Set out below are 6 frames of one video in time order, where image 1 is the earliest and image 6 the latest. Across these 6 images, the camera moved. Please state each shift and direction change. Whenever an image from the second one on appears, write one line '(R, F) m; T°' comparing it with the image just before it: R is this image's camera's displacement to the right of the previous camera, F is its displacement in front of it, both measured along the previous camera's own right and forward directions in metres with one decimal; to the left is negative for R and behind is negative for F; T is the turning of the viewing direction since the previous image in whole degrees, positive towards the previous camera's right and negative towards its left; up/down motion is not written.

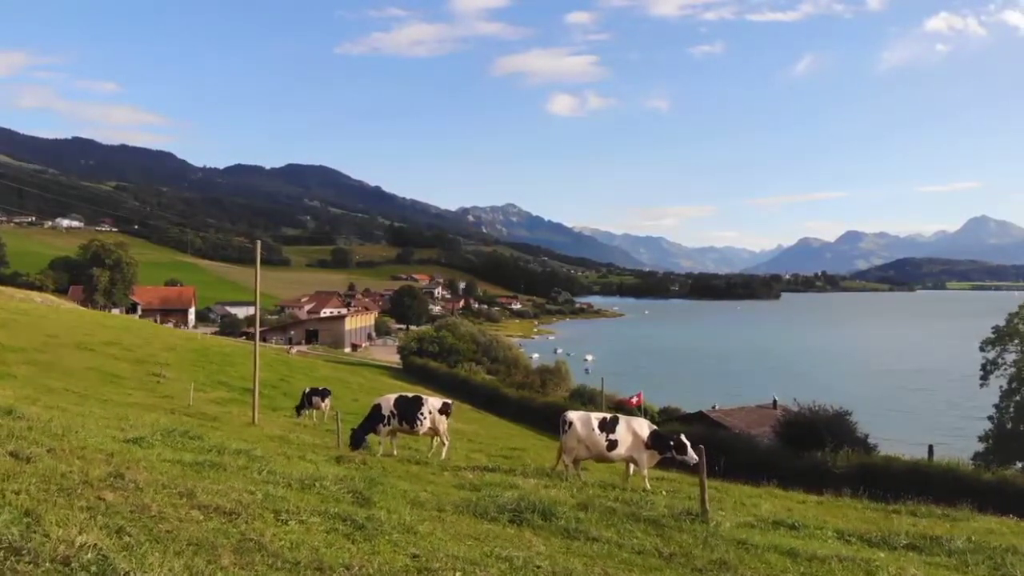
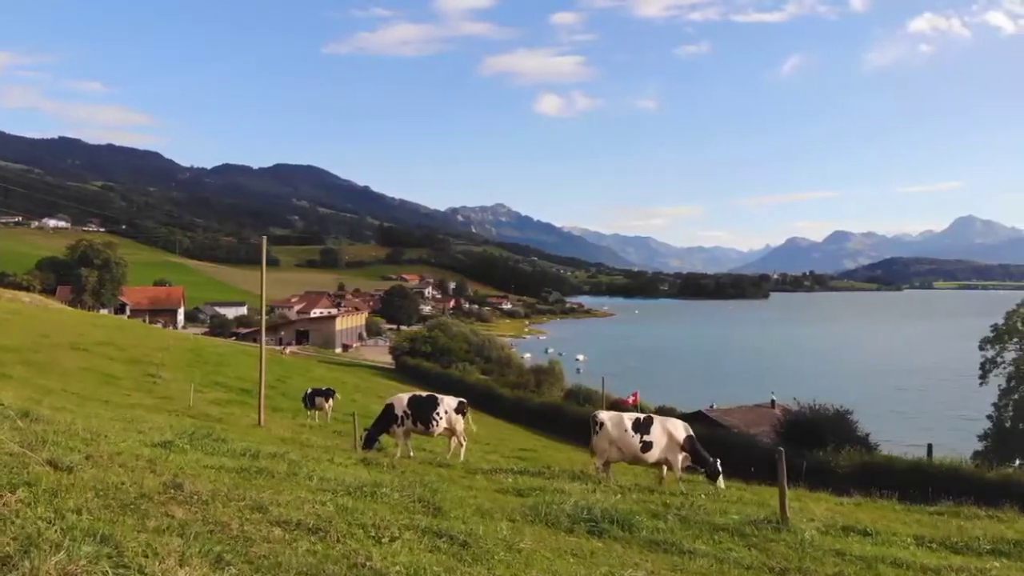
(-0.8, +0.7) m; +1°
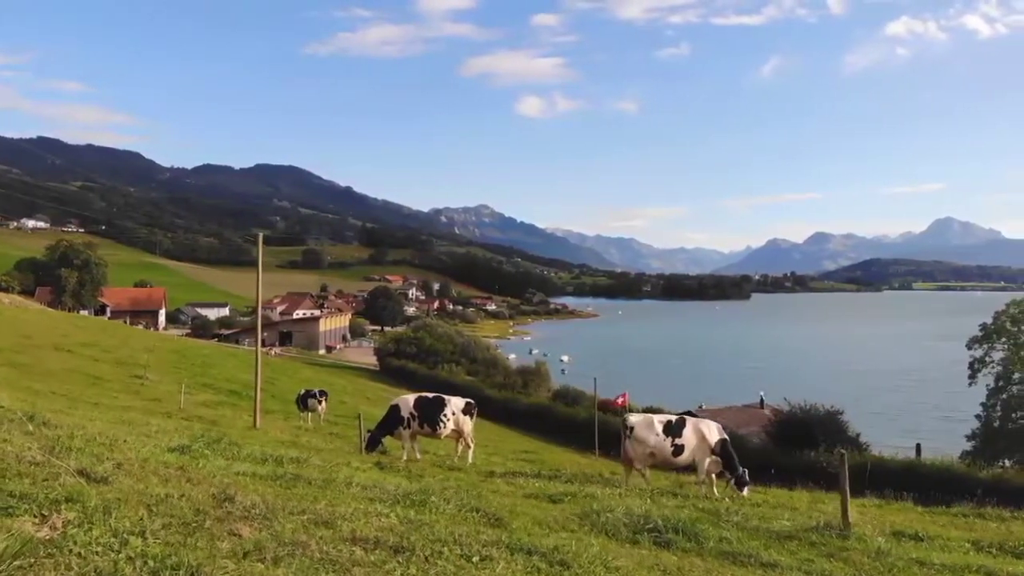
(-0.6, +0.5) m; +1°
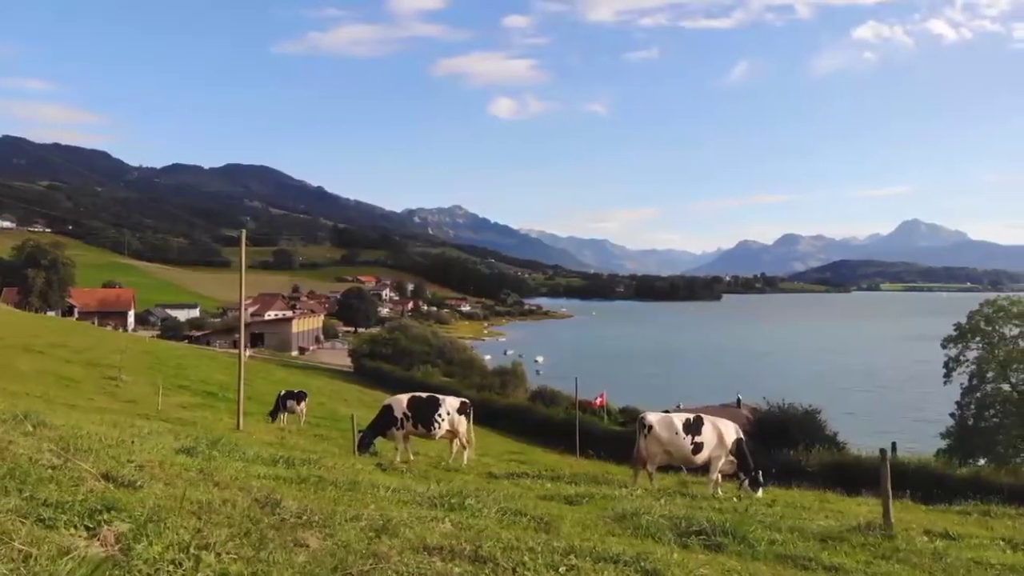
(-0.5, +0.4) m; +2°
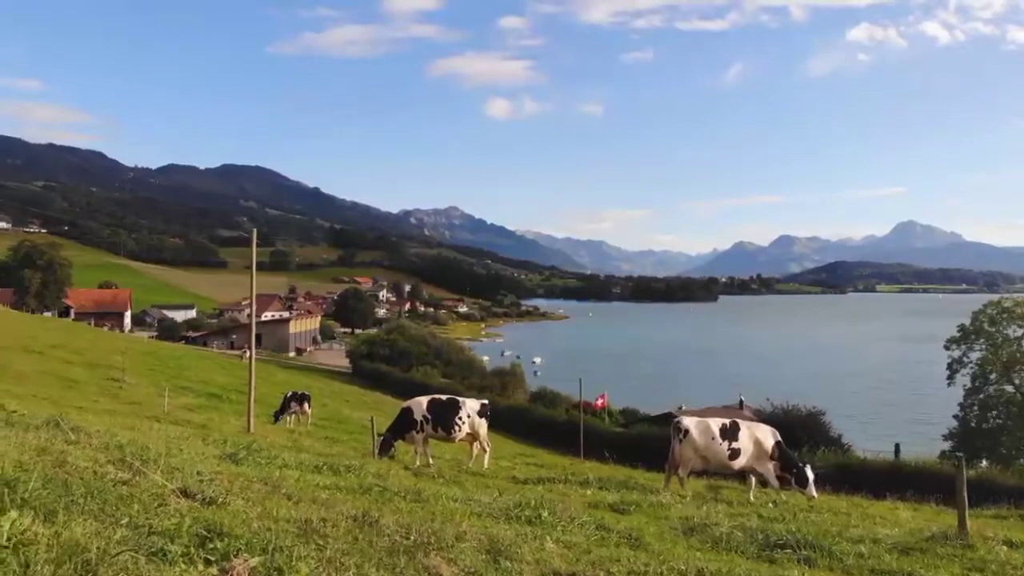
(-0.6, +0.4) m; 0°
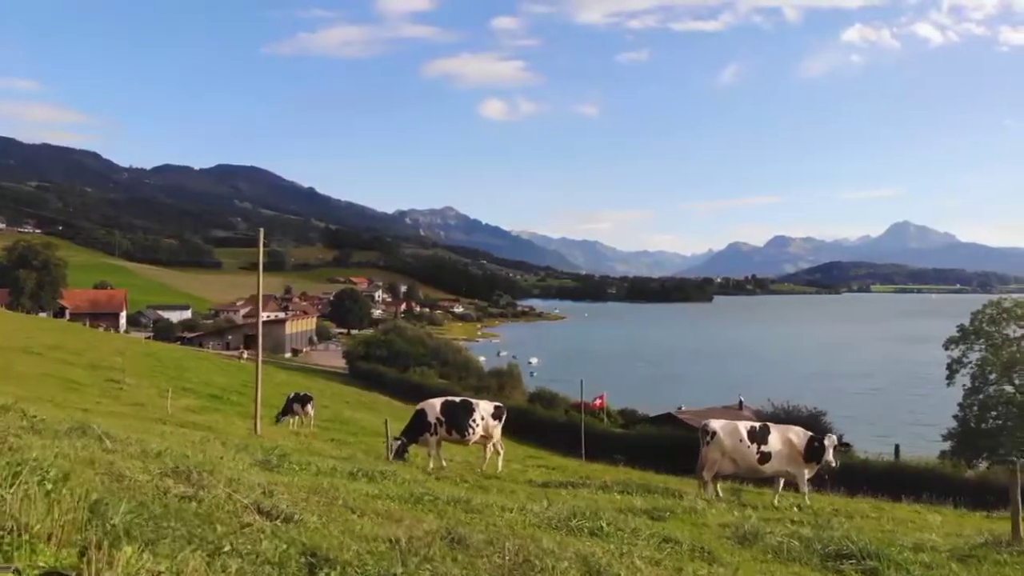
(-0.4, +0.2) m; 0°
